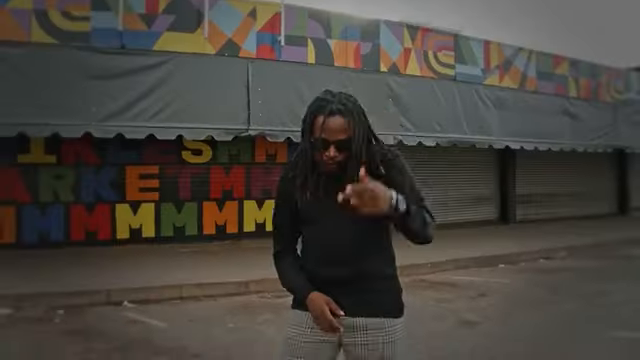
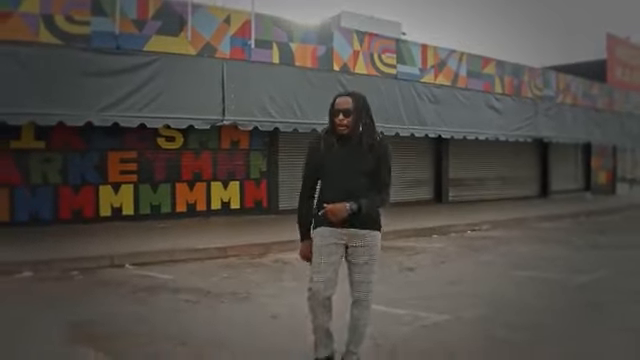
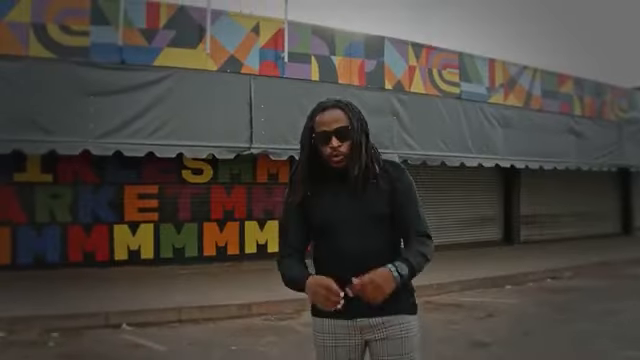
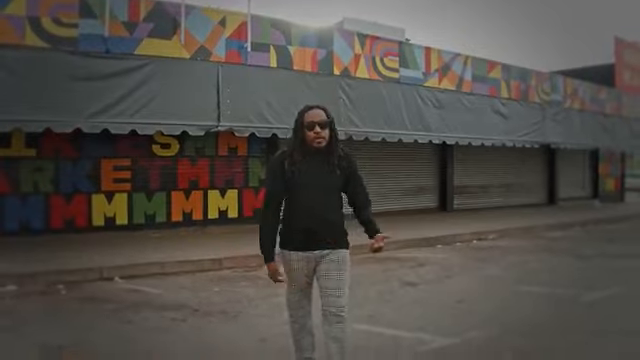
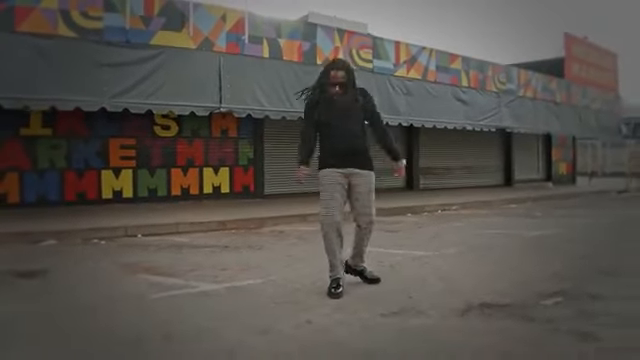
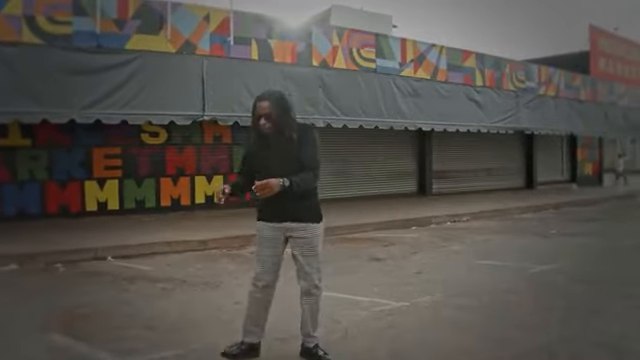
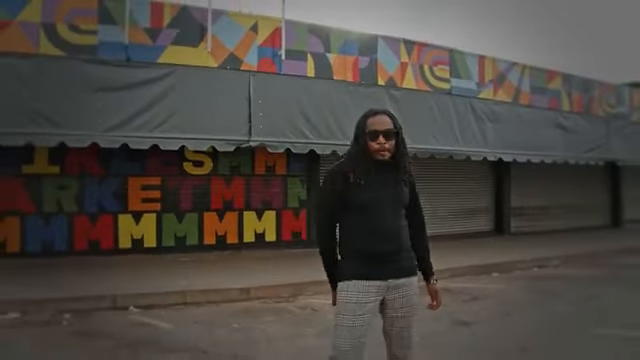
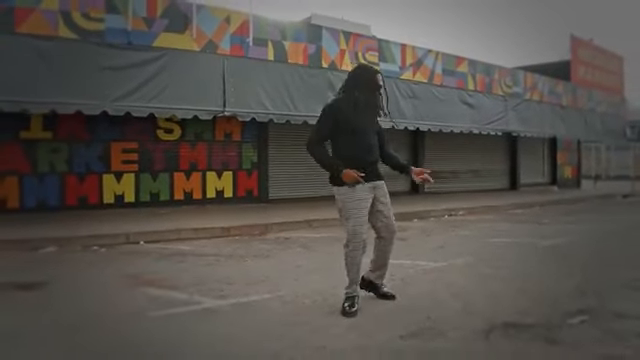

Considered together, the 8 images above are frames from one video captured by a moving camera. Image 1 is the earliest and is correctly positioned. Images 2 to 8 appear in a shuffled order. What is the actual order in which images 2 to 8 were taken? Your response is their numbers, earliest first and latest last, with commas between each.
3, 7, 4, 2, 8, 5, 6
